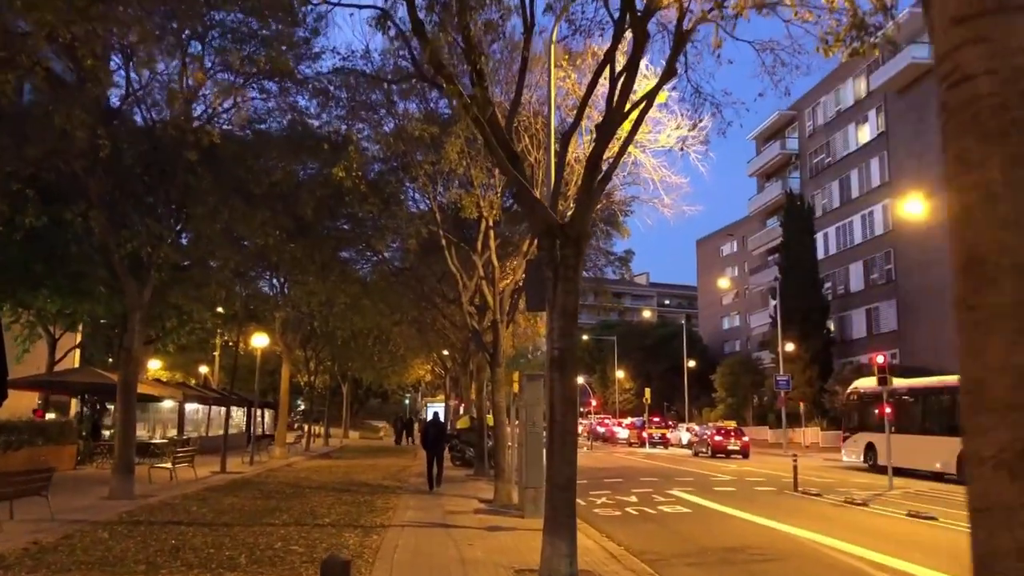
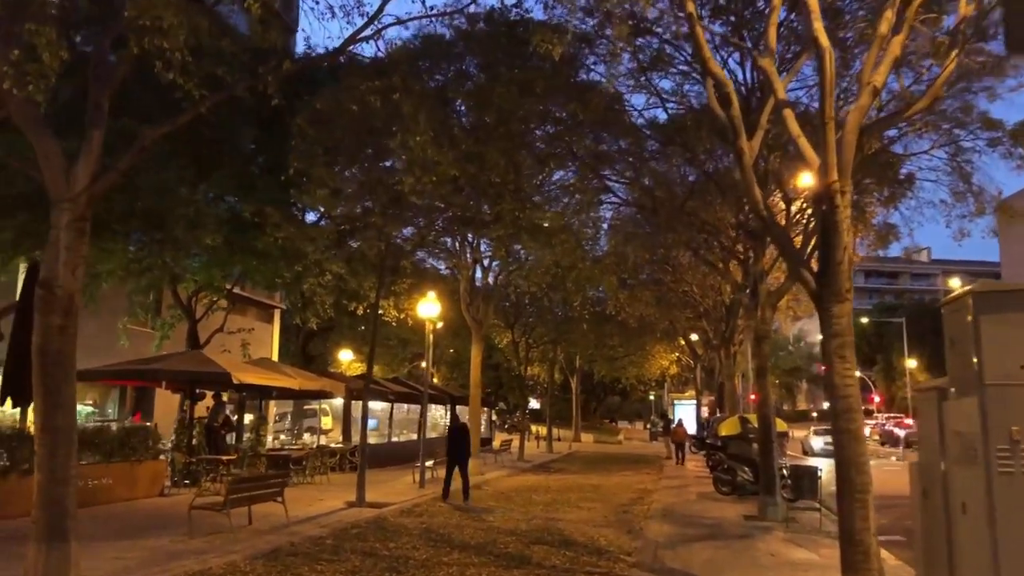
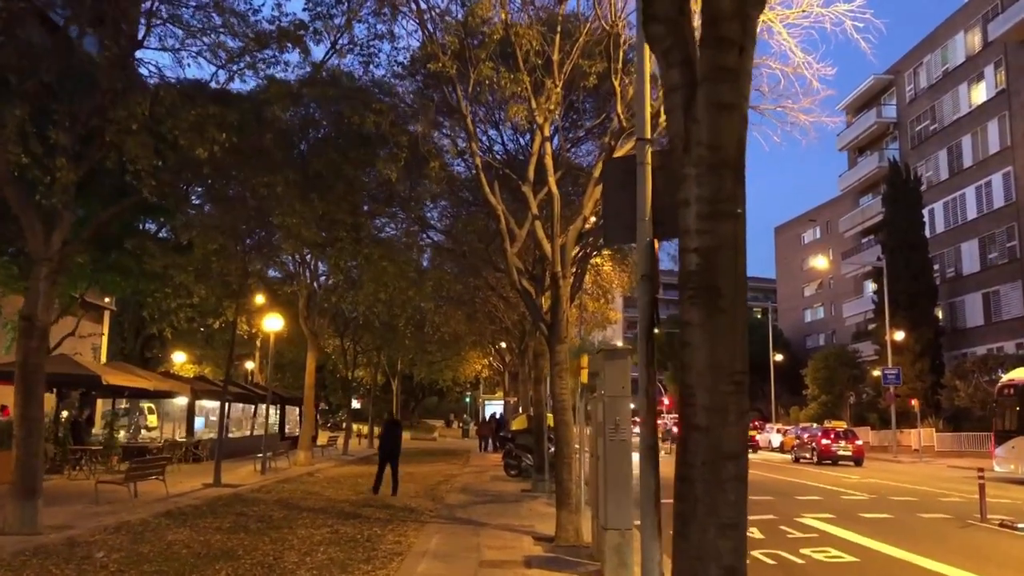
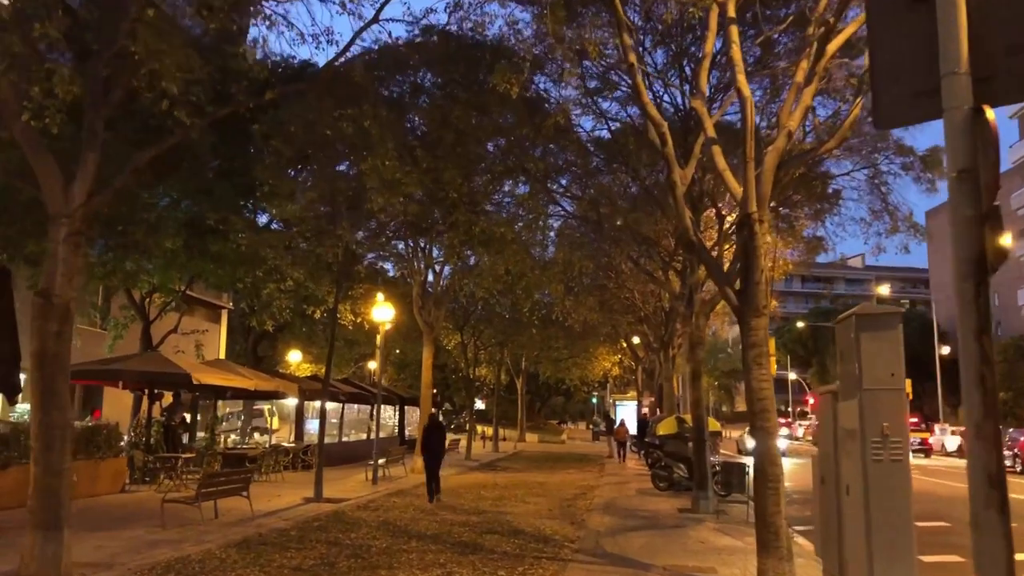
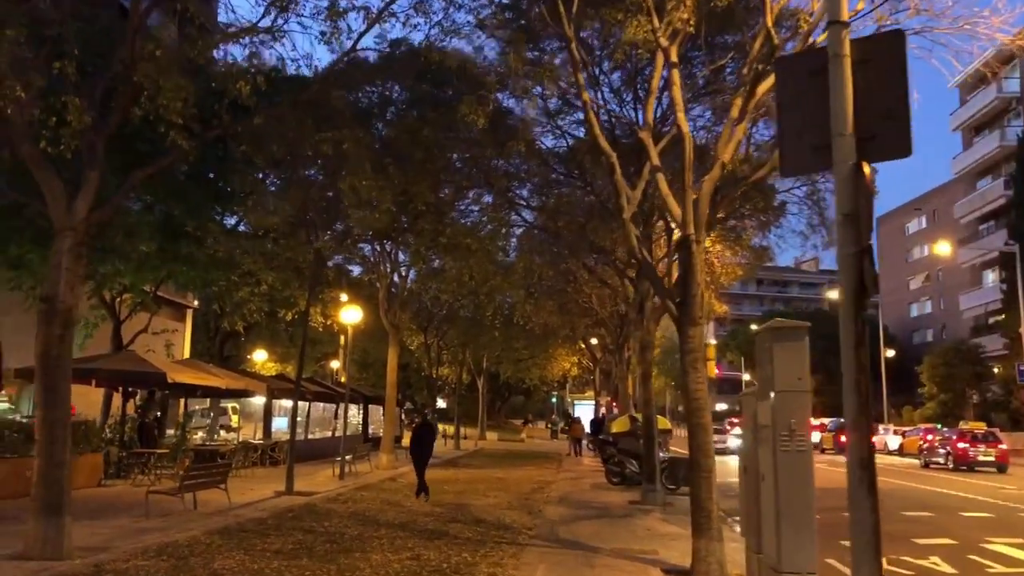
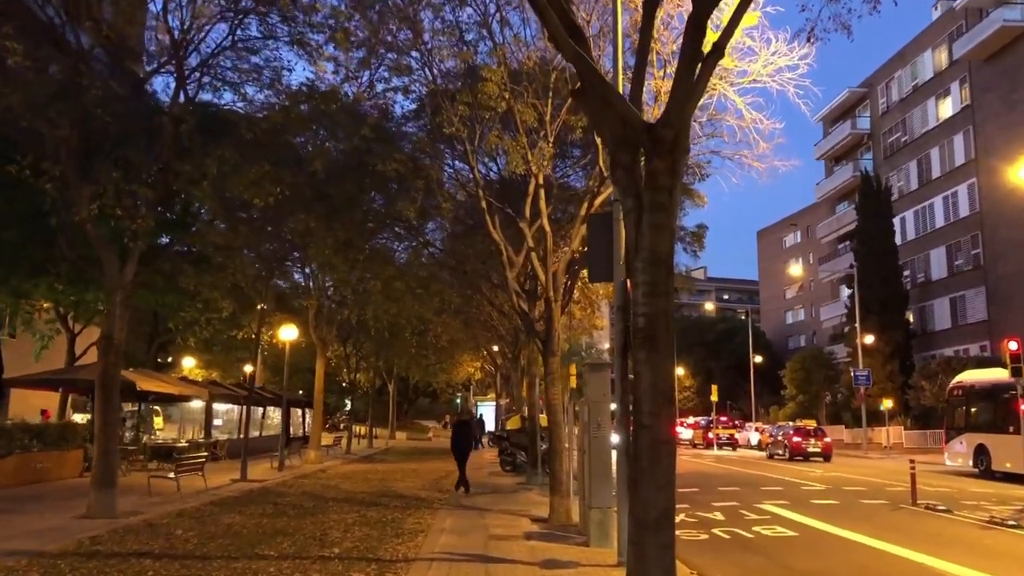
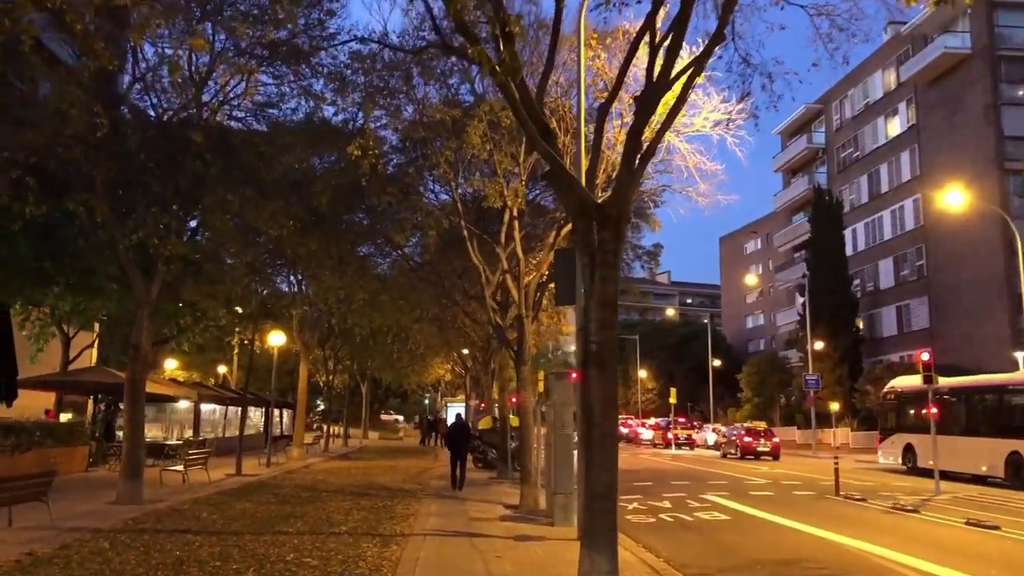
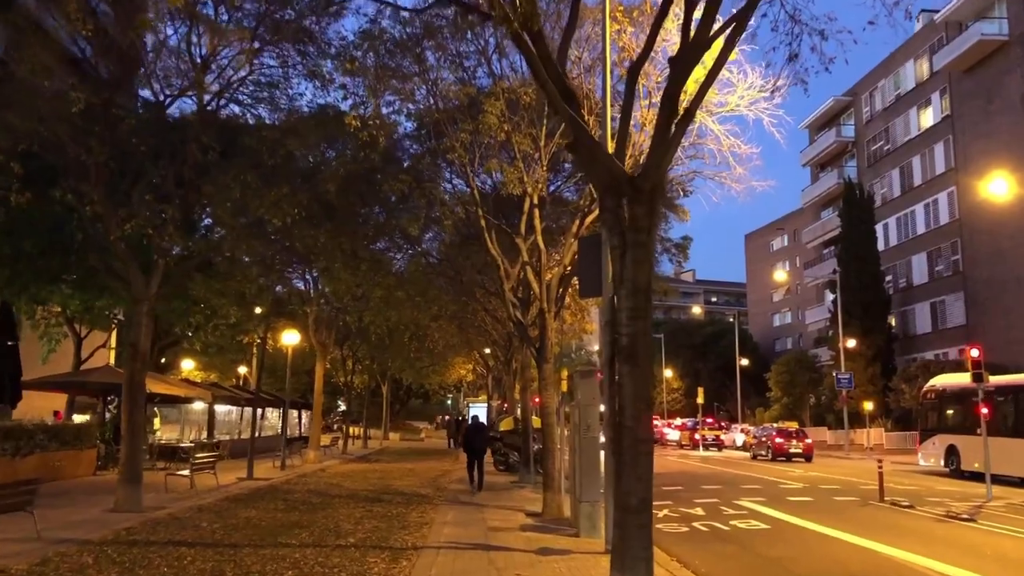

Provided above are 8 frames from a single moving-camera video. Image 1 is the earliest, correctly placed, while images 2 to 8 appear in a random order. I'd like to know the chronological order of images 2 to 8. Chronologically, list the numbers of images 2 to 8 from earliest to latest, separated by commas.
7, 8, 6, 3, 5, 4, 2
